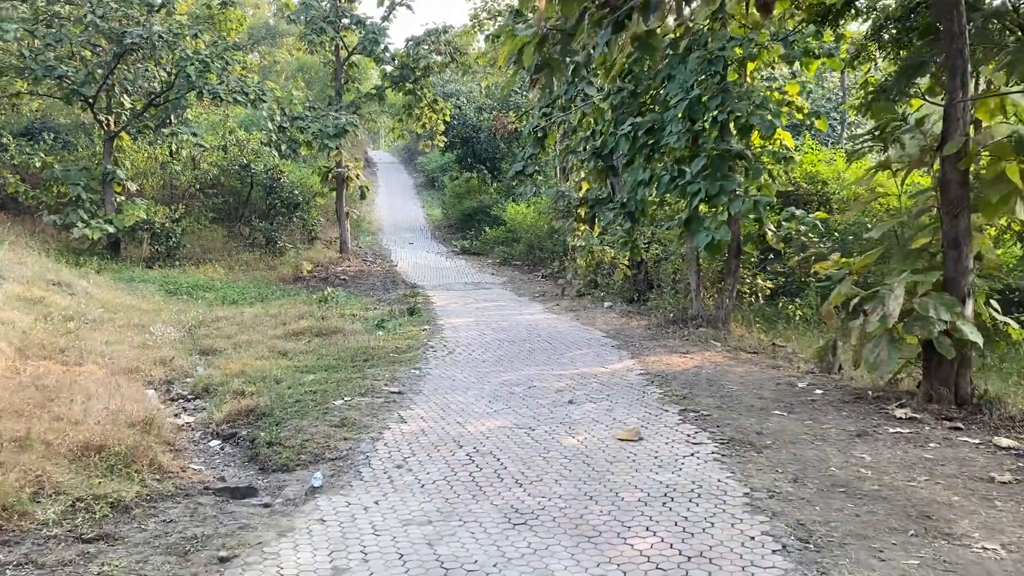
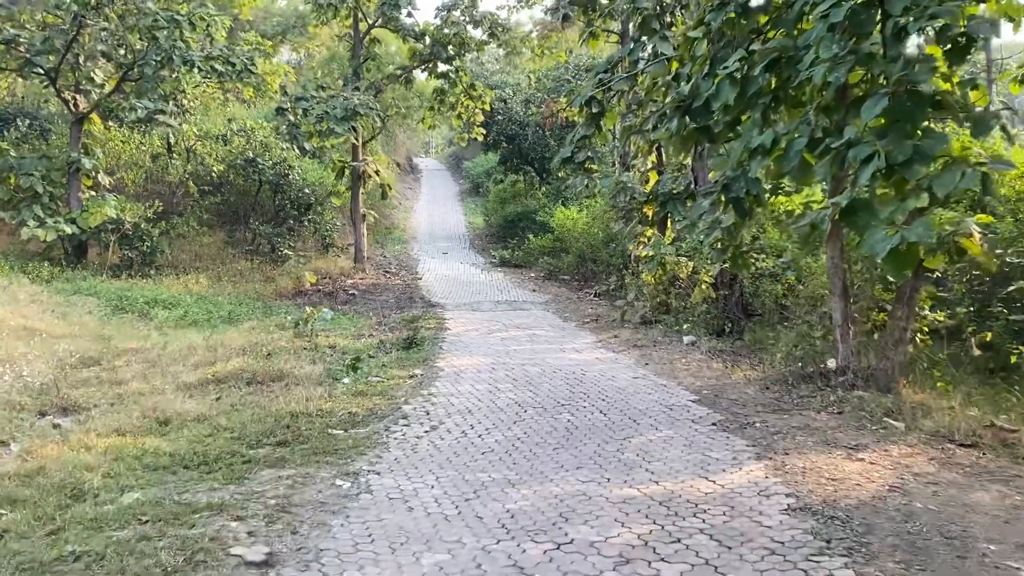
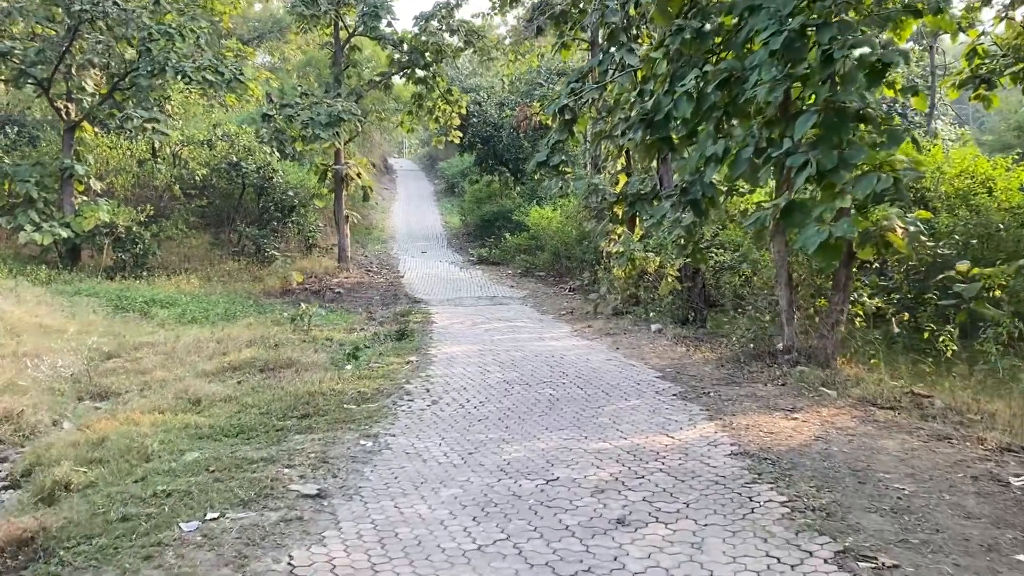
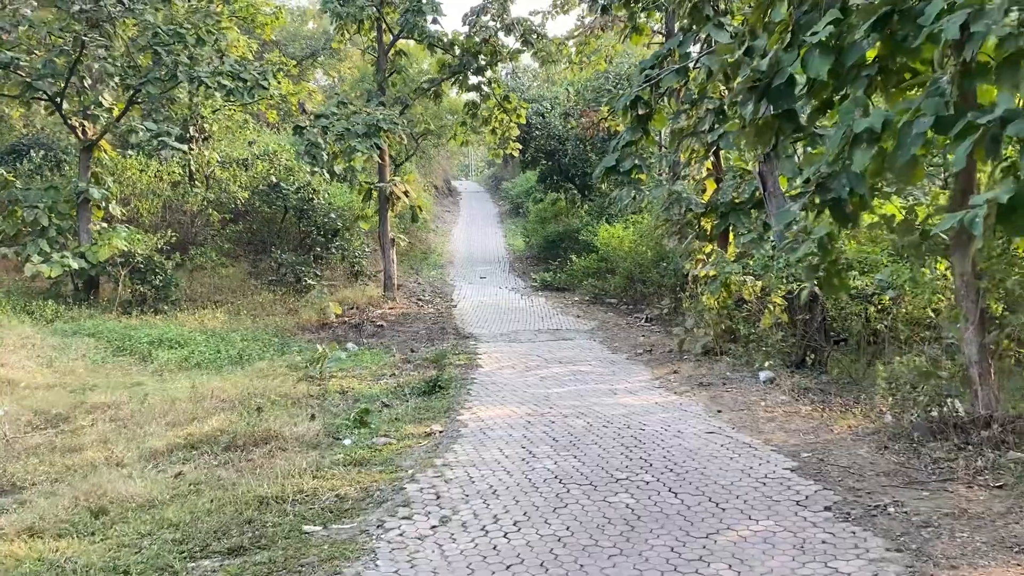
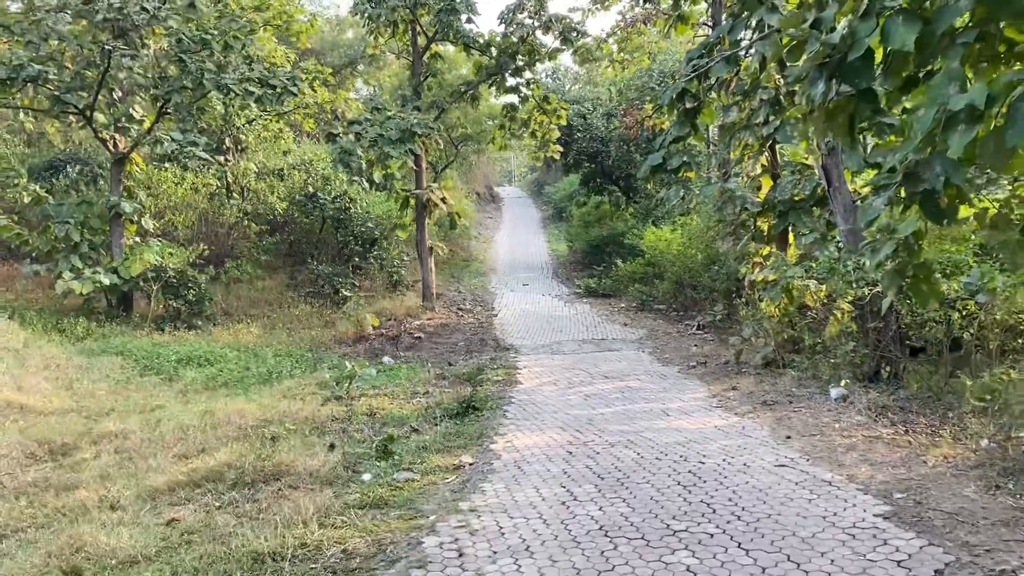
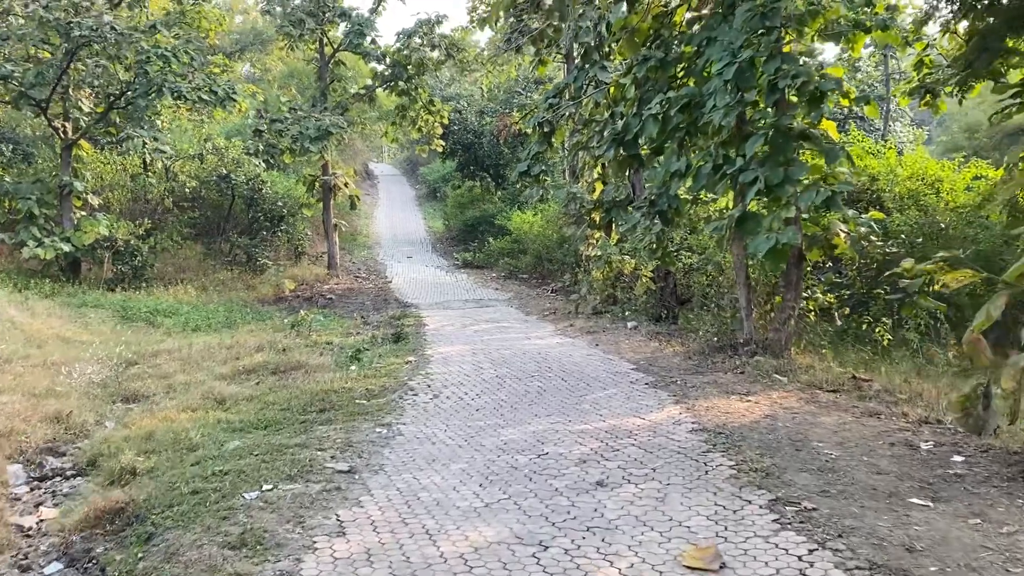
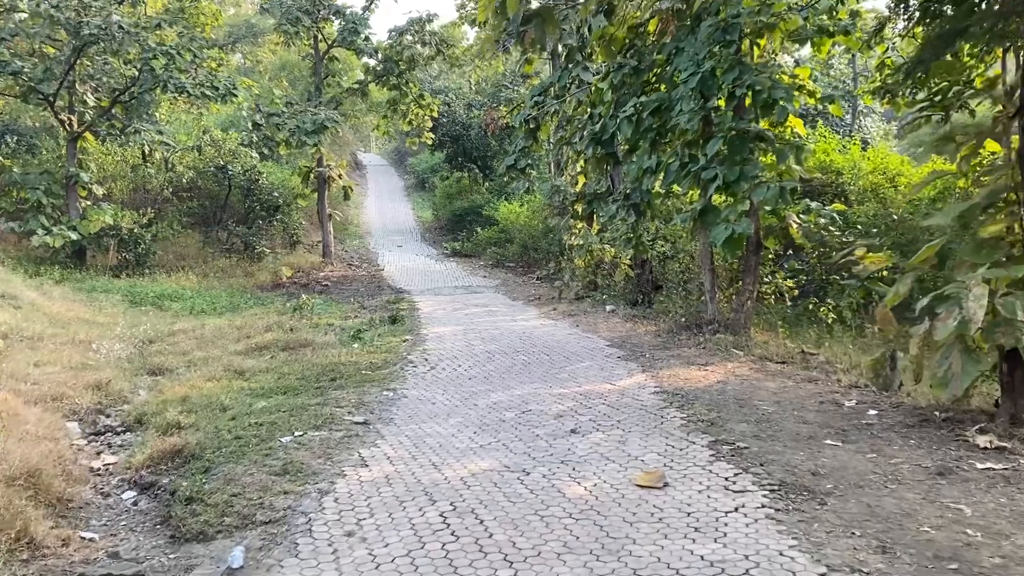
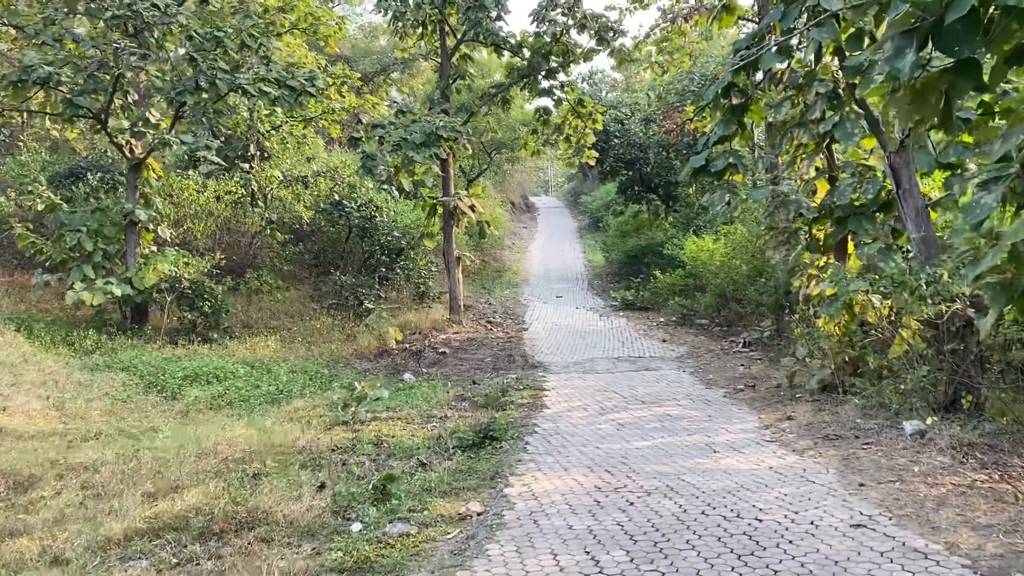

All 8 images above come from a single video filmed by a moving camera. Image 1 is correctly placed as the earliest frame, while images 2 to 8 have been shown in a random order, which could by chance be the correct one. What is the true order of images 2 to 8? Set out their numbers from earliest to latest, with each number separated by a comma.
7, 6, 3, 2, 4, 5, 8
